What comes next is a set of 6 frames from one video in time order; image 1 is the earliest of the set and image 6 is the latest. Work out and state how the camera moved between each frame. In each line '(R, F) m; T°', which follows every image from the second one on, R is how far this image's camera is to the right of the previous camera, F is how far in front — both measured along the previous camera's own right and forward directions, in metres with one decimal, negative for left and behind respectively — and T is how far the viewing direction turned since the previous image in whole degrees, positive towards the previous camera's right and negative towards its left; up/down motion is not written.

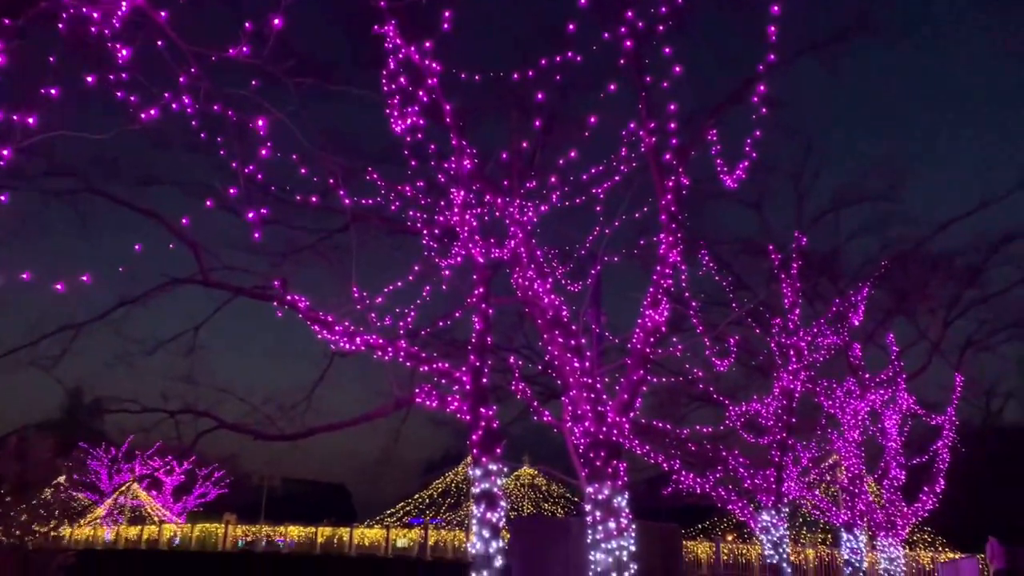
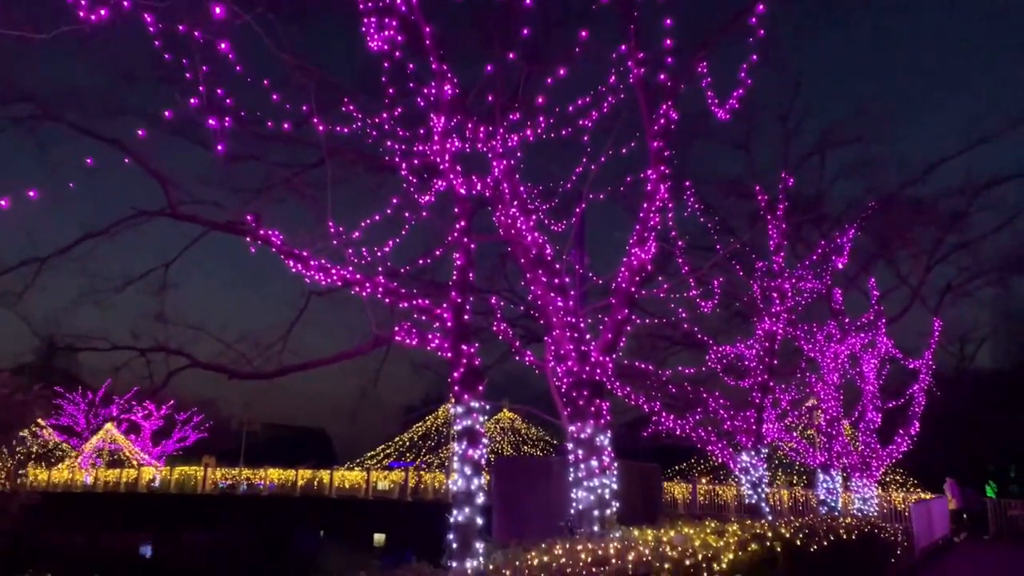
(0.0, +0.2) m; +1°
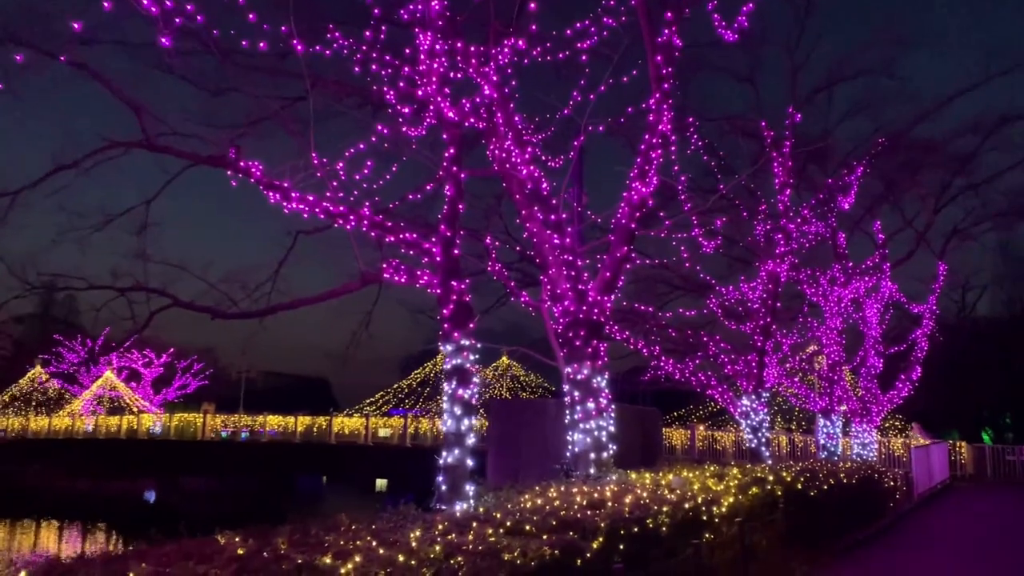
(+0.1, +0.4) m; 0°
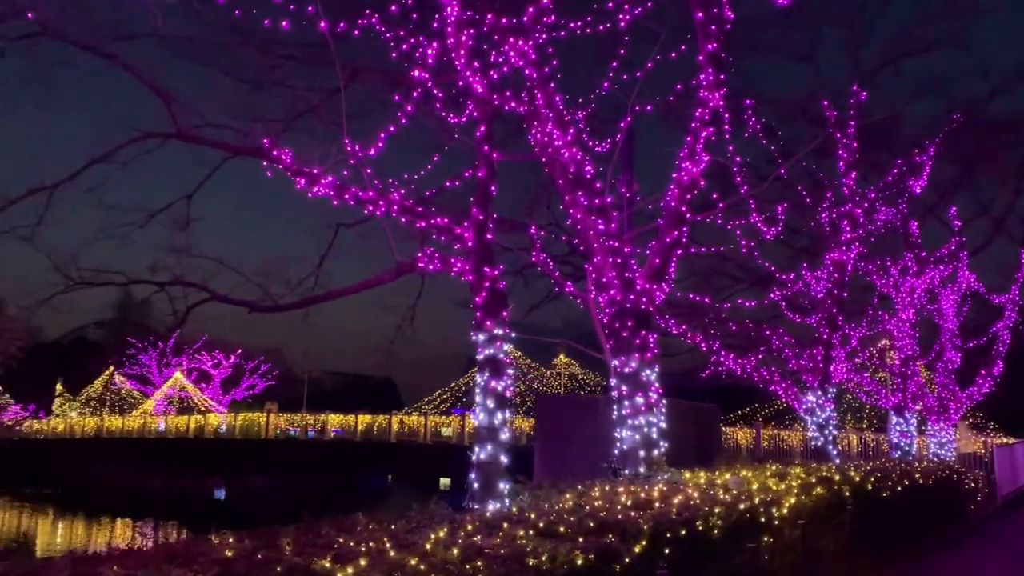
(+0.2, +0.4) m; -4°
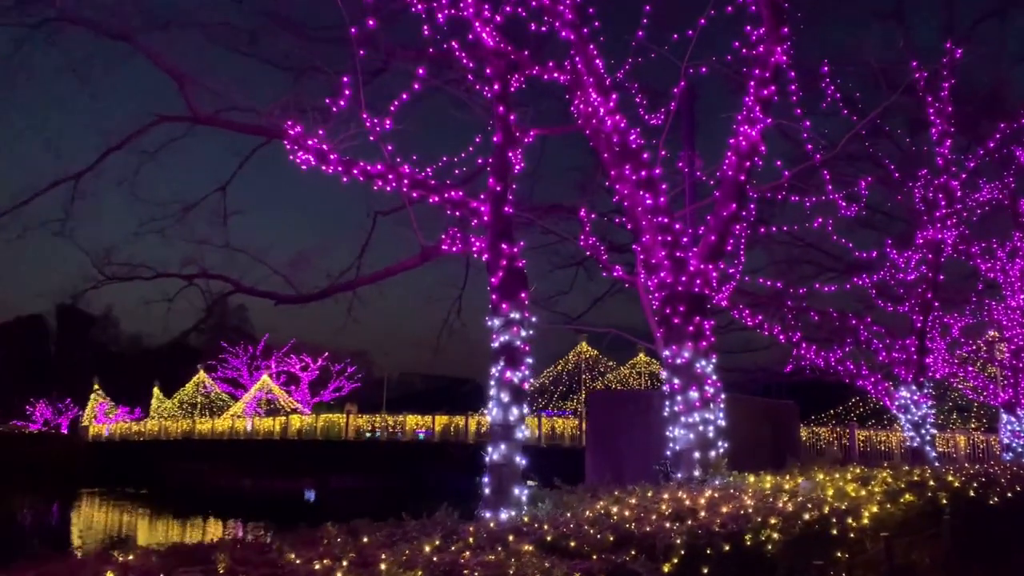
(+0.4, +0.8) m; -6°
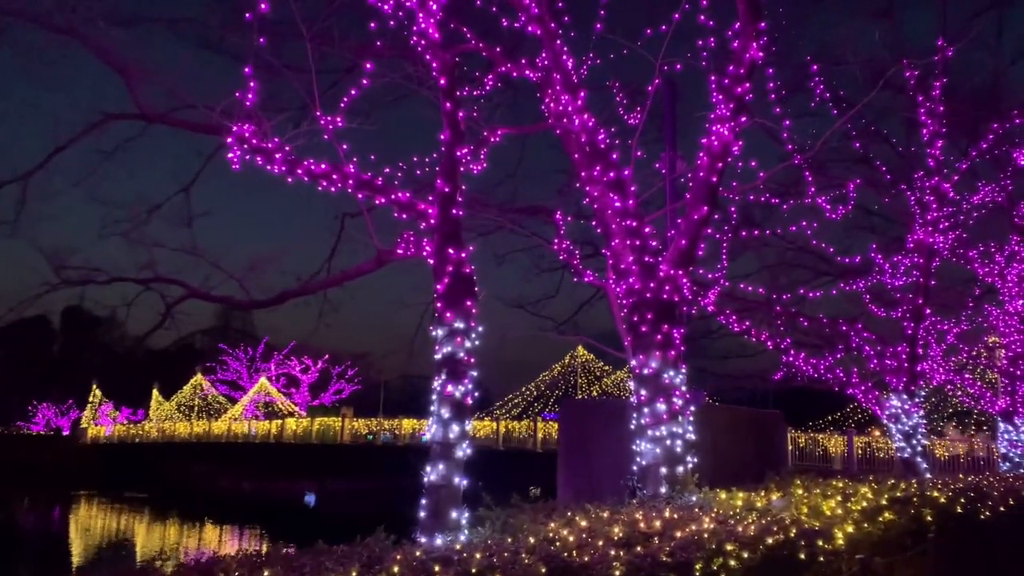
(+0.4, +0.3) m; 0°
